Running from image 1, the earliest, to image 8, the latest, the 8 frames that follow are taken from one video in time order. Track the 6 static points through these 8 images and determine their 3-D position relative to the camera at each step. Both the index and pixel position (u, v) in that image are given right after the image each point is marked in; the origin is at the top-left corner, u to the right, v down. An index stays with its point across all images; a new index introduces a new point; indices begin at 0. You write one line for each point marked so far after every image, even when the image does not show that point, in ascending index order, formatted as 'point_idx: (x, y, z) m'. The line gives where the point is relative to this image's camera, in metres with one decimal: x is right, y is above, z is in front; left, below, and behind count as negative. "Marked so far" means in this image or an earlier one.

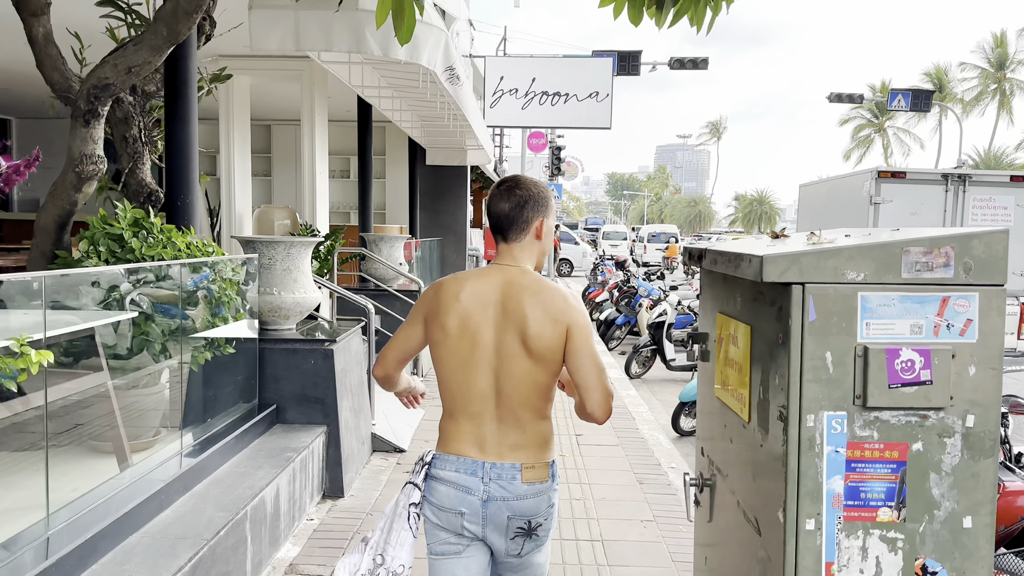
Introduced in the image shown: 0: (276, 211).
0: (-2.7, +0.9, +8.9) m
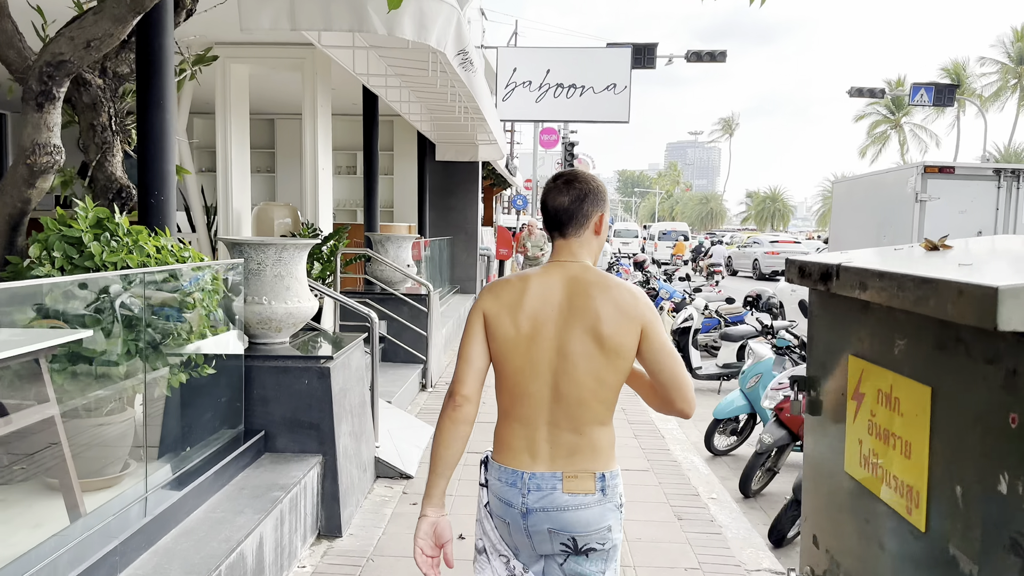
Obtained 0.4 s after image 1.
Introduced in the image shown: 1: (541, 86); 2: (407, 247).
0: (-2.5, +0.8, +8.3) m
1: (+0.5, +3.6, +13.7) m
2: (-1.1, +0.4, +8.1) m
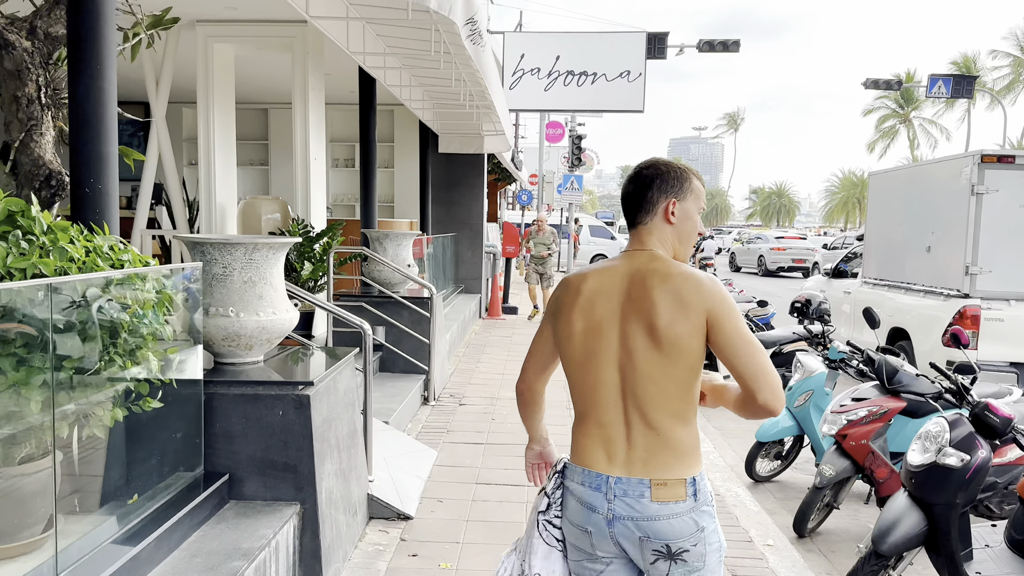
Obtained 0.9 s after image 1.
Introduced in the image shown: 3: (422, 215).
0: (-2.4, +0.8, +7.6) m
1: (+0.6, +3.6, +13.0) m
2: (-1.0, +0.4, +7.3) m
3: (-1.4, +1.1, +11.9) m
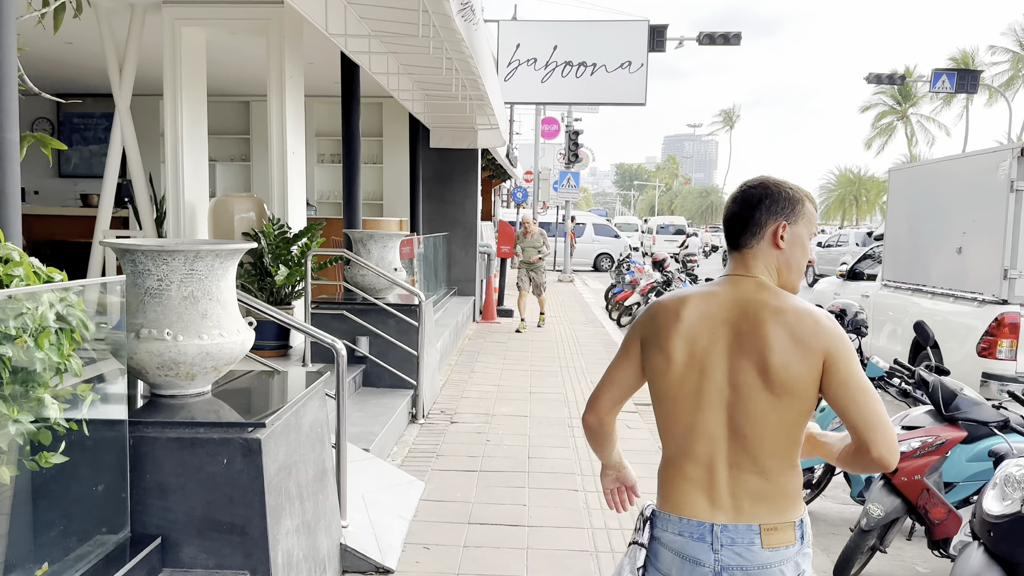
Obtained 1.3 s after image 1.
0: (-2.5, +0.8, +6.9) m
1: (+0.6, +3.6, +12.4) m
2: (-1.0, +0.4, +6.7) m
3: (-1.4, +1.1, +11.3) m
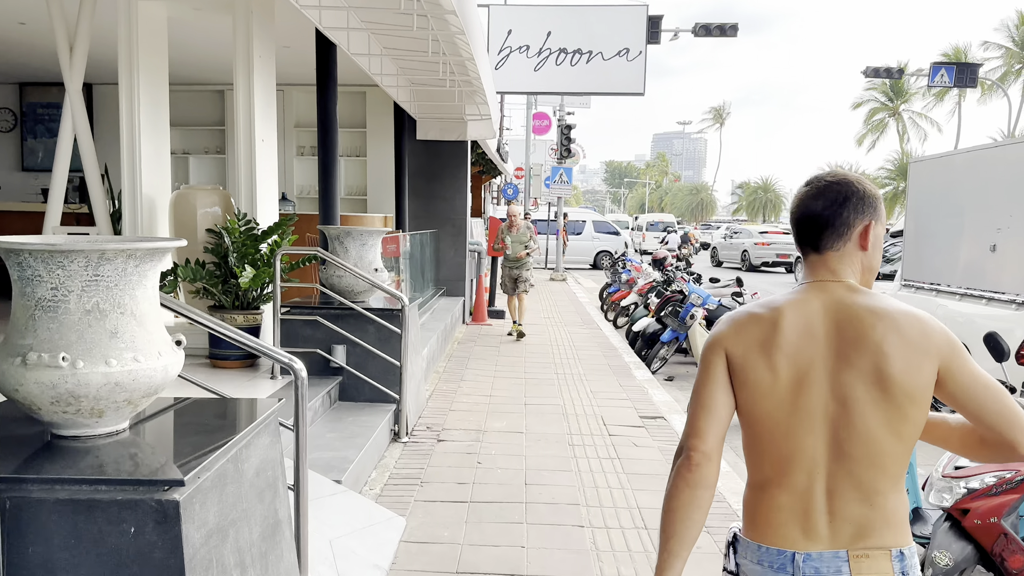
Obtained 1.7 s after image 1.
0: (-2.5, +0.8, +6.3) m
1: (+0.4, +3.6, +11.7) m
2: (-1.1, +0.3, +6.1) m
3: (-1.6, +1.1, +10.6) m
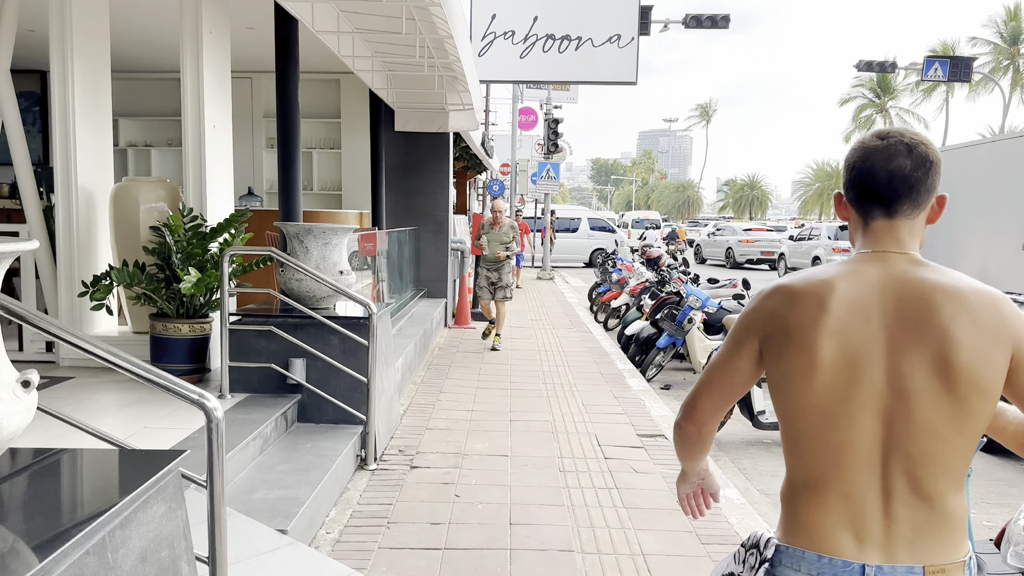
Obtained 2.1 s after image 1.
0: (-2.6, +0.7, +5.6) m
1: (+0.2, +3.6, +11.1) m
2: (-1.2, +0.3, +5.4) m
3: (-1.7, +1.1, +9.9) m
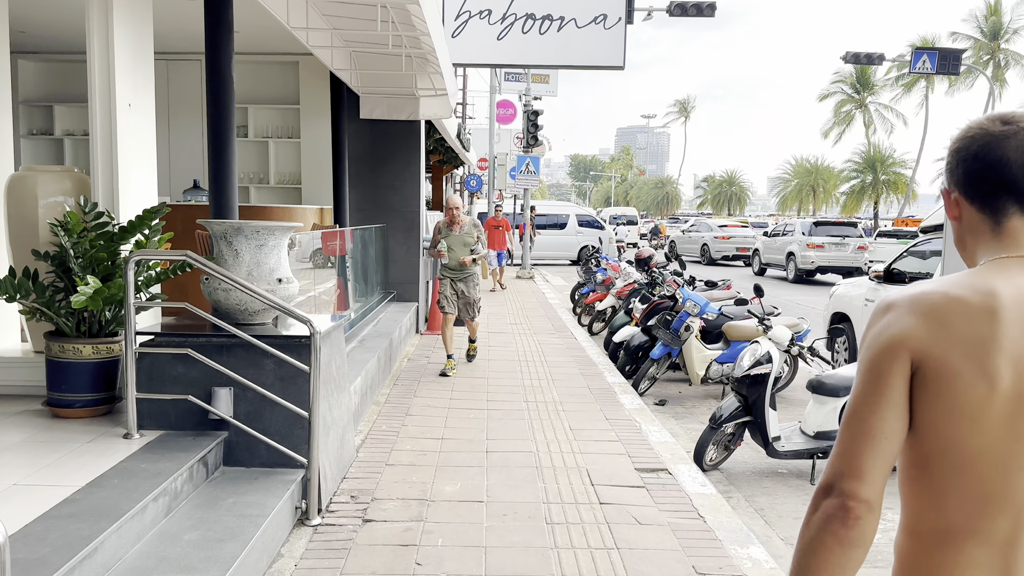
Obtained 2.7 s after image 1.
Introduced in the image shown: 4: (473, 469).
0: (-2.8, +0.7, +4.6) m
1: (-0.1, +3.5, +10.2) m
2: (-1.3, +0.2, +4.5) m
3: (-2.0, +1.0, +9.0) m
4: (-0.2, -1.1, +4.7) m
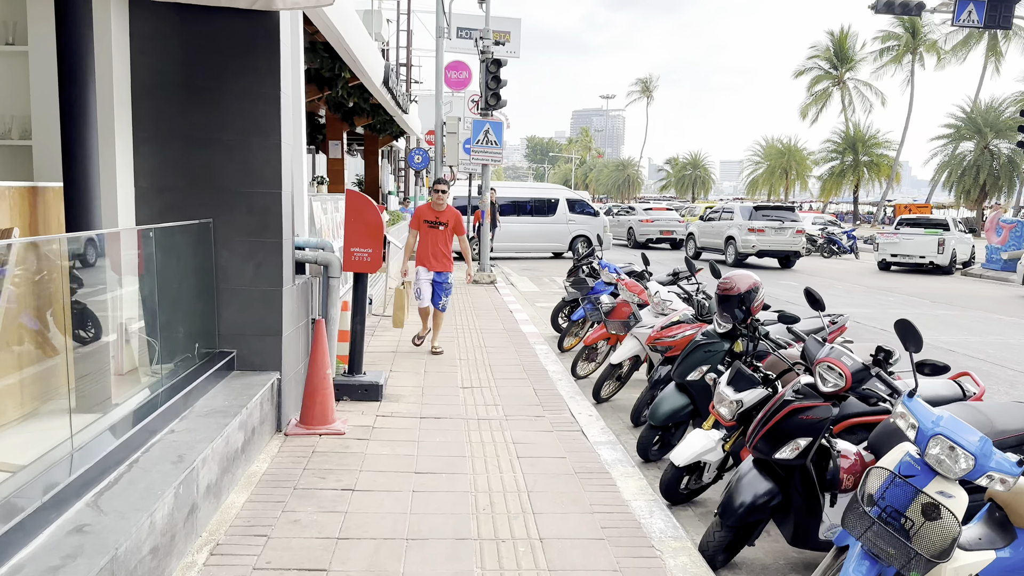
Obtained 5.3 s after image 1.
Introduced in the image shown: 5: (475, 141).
0: (-2.8, +0.2, -0.2) m
1: (-0.5, +3.2, +5.4) m
2: (-1.3, -0.2, -0.3) m
3: (-2.3, +0.6, +4.2) m
4: (-0.3, -1.6, +0.1) m
5: (-0.7, +2.9, +15.4) m
